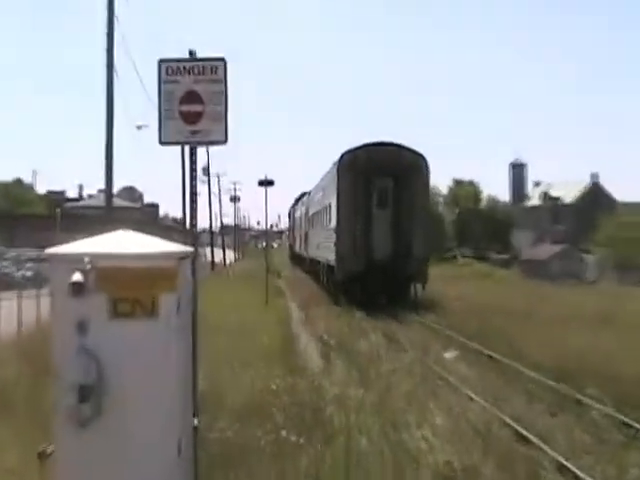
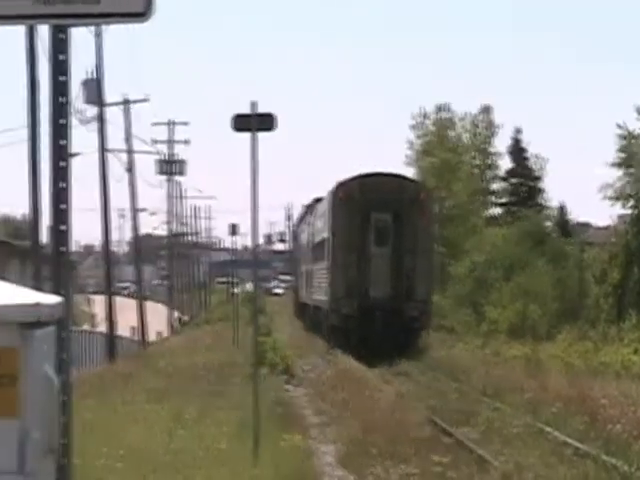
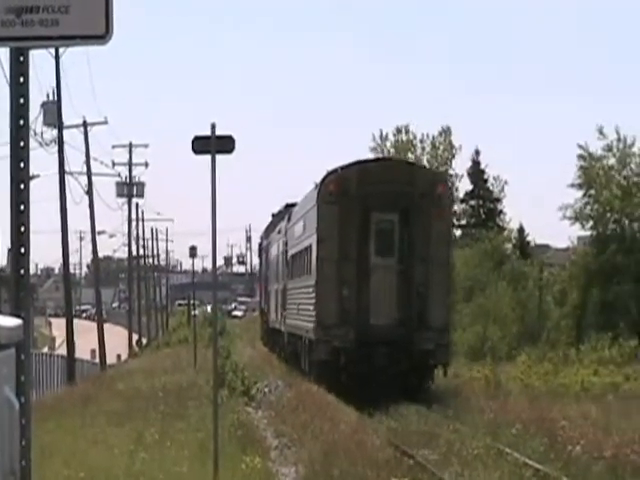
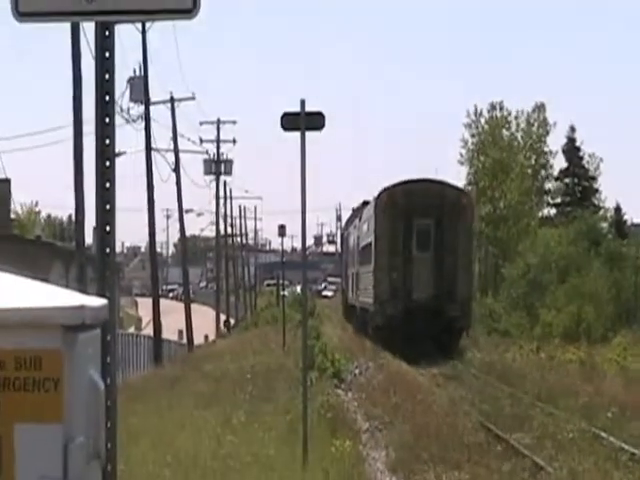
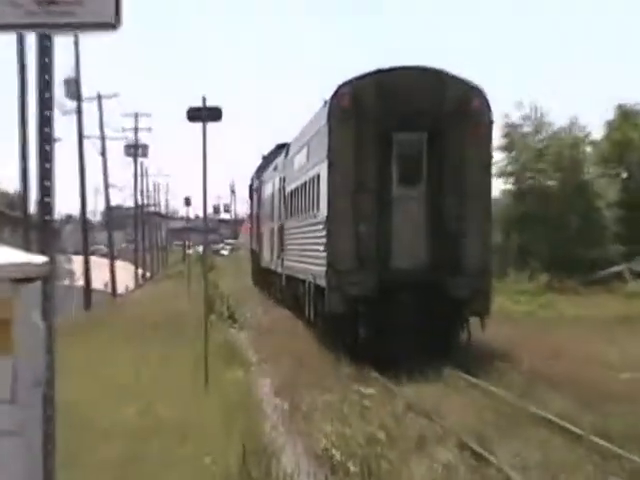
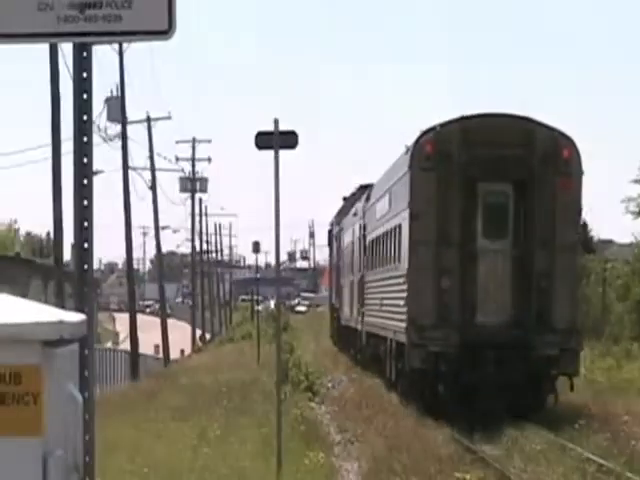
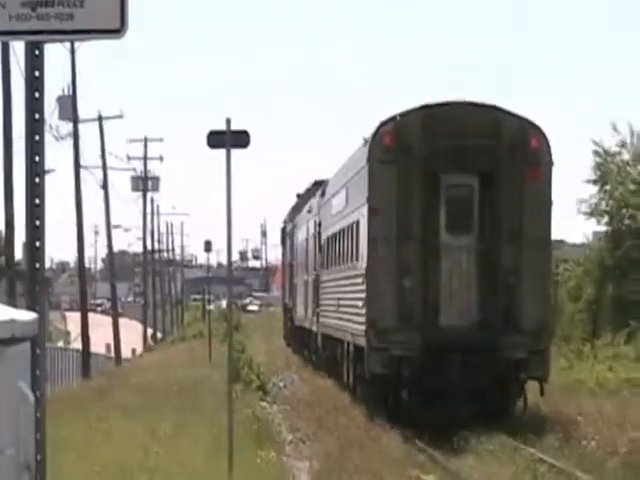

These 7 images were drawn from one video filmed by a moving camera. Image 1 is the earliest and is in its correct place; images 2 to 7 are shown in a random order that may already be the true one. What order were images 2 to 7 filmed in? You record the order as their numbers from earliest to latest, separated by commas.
5, 7, 6, 3, 2, 4
